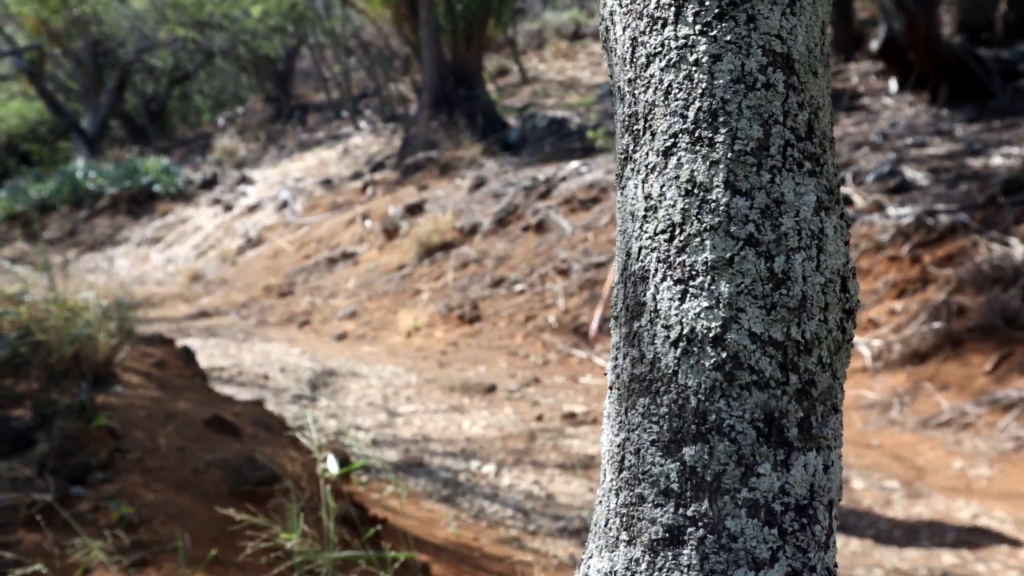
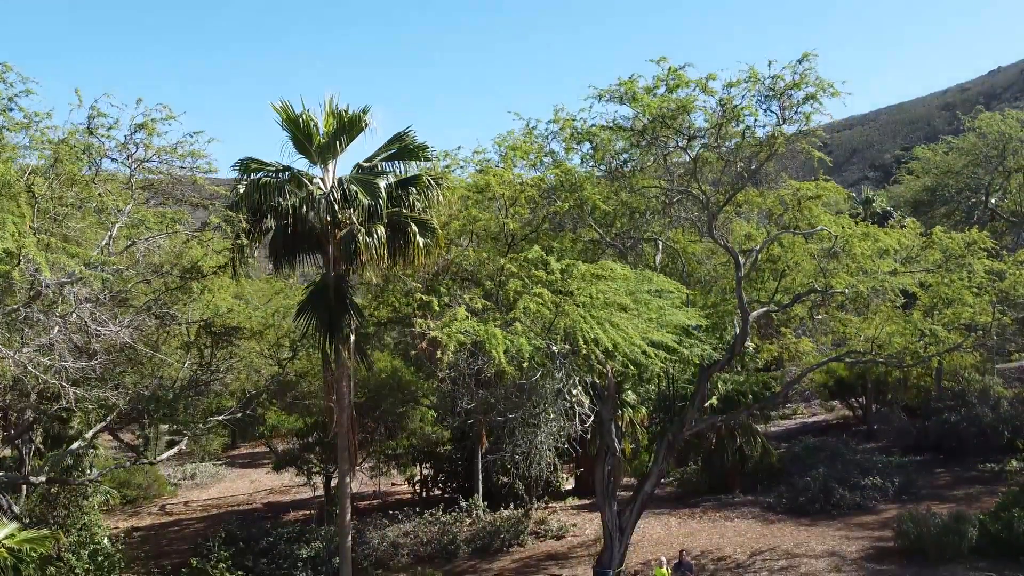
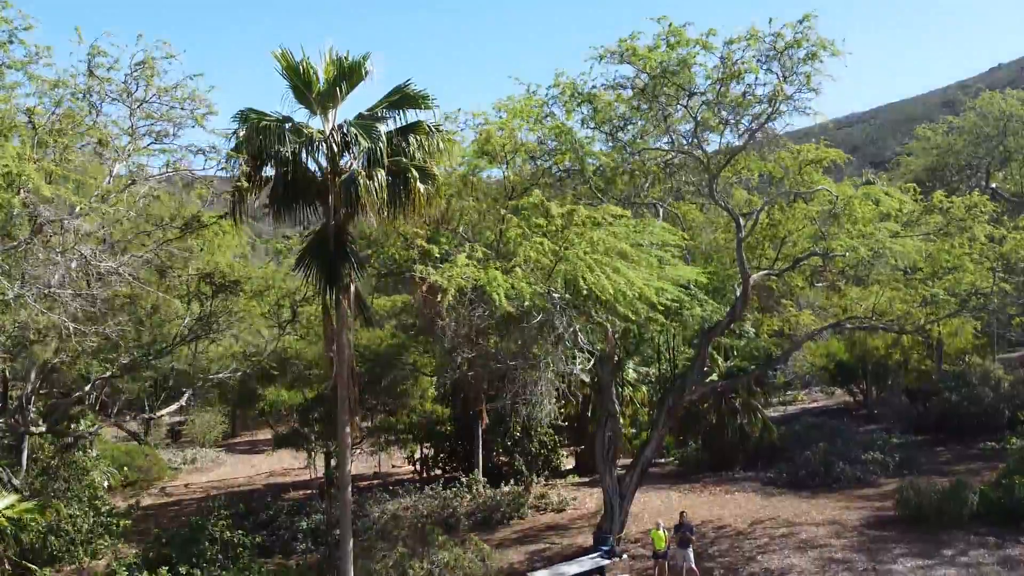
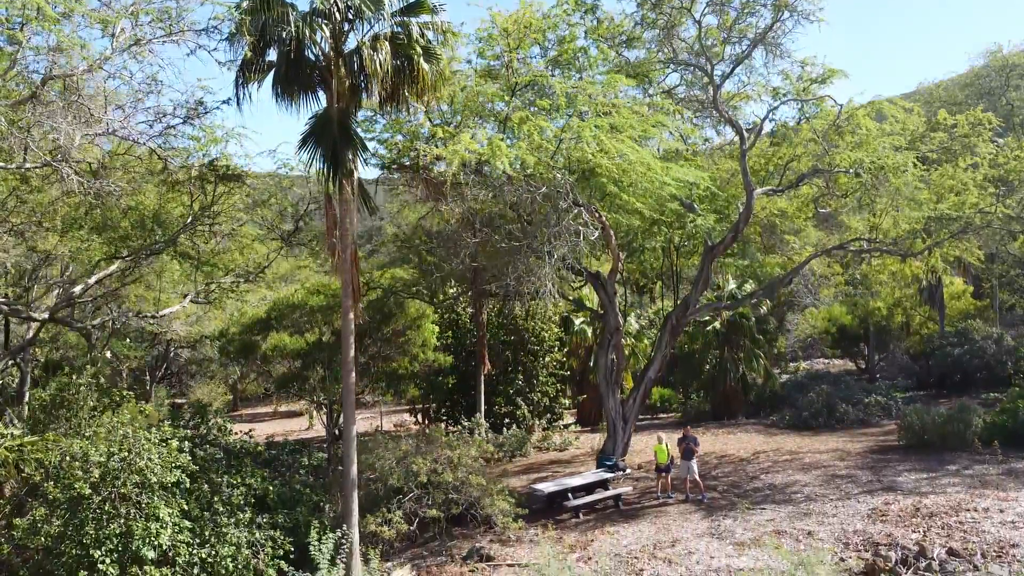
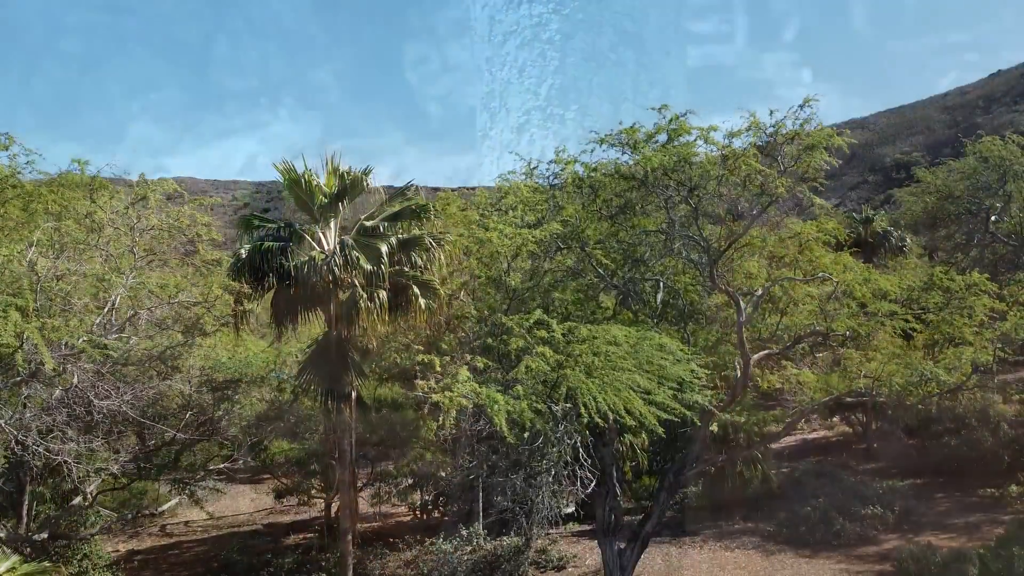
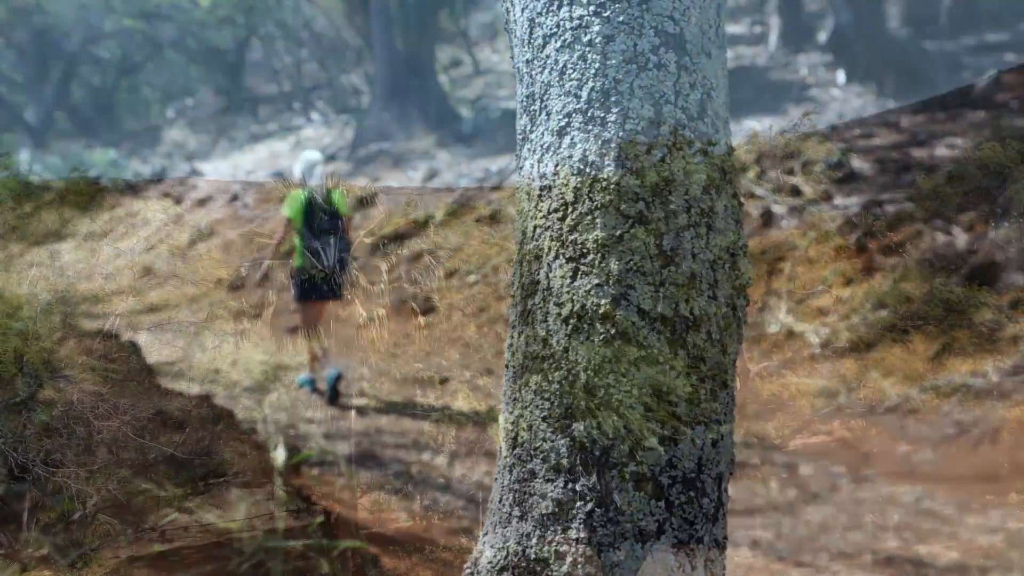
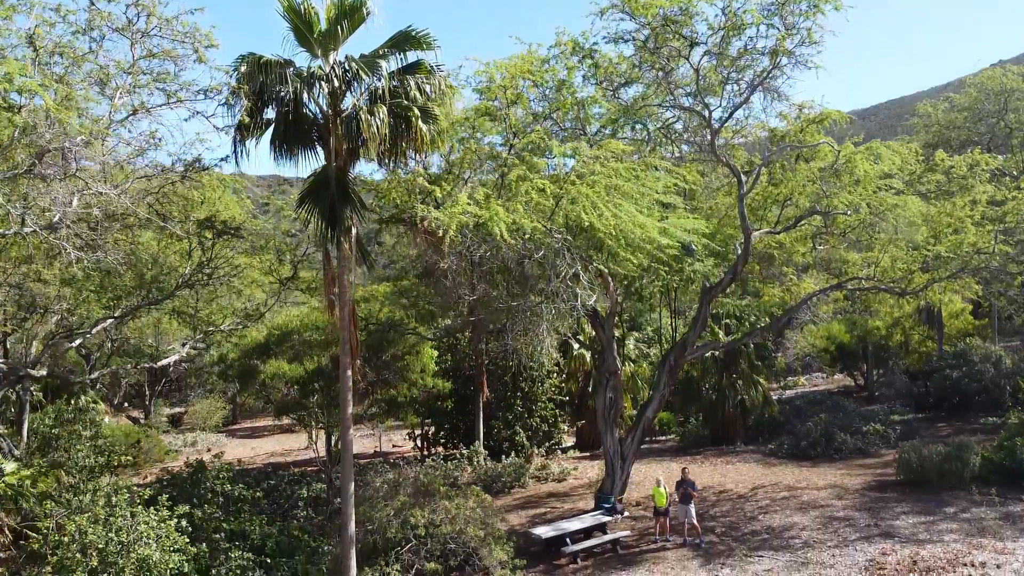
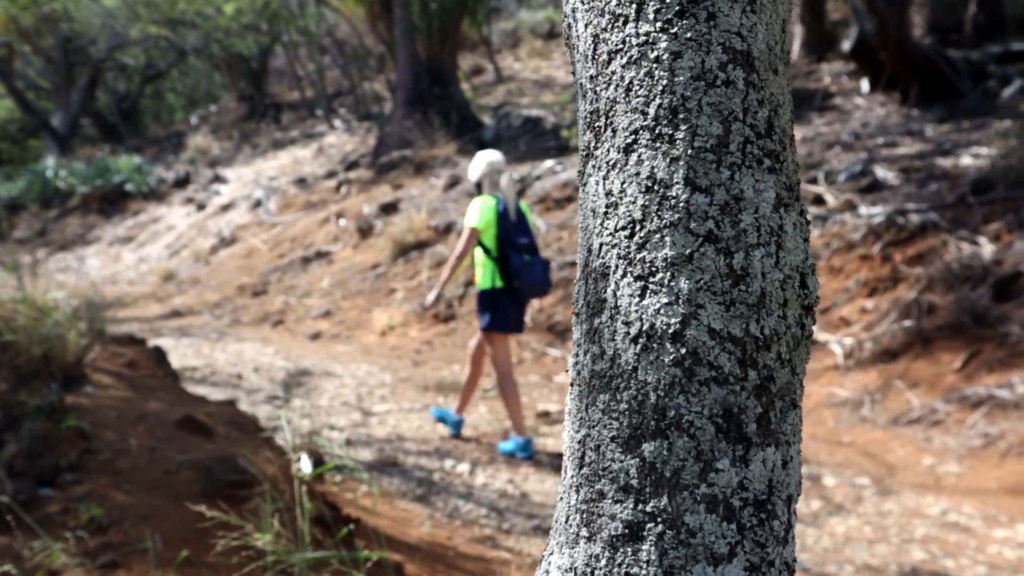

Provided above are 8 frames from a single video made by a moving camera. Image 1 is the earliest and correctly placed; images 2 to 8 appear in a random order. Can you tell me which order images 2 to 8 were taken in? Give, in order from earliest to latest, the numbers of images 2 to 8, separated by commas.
8, 6, 5, 2, 3, 7, 4
